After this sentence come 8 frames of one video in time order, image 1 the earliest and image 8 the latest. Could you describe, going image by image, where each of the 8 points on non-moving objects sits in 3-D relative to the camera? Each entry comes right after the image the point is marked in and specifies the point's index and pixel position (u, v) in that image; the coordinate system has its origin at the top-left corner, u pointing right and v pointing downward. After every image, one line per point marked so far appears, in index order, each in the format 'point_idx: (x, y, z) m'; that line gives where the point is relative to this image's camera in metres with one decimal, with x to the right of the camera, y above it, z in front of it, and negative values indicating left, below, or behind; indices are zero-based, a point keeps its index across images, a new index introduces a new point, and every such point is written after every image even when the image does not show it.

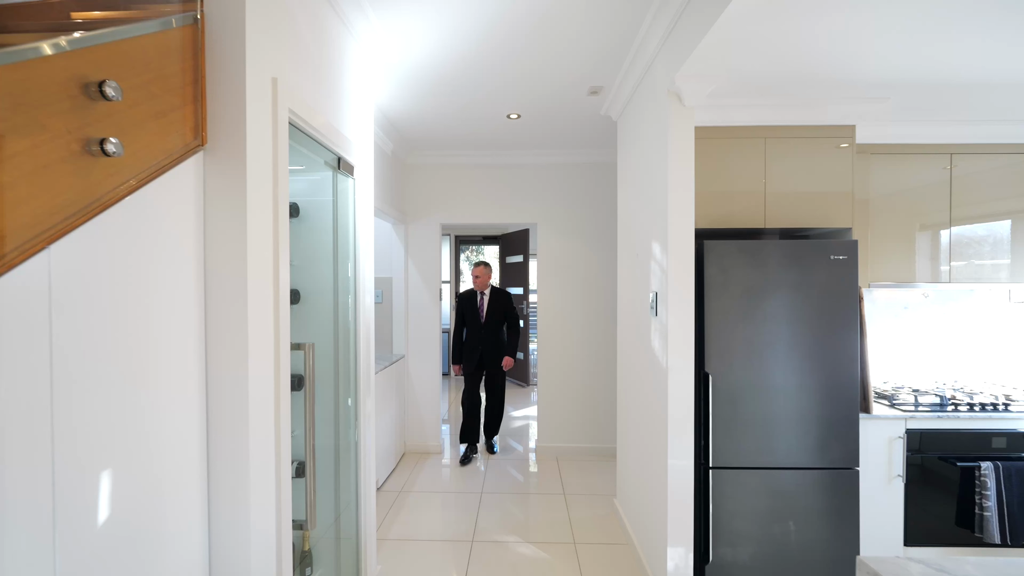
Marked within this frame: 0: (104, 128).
0: (-1.0, +0.4, +0.9) m
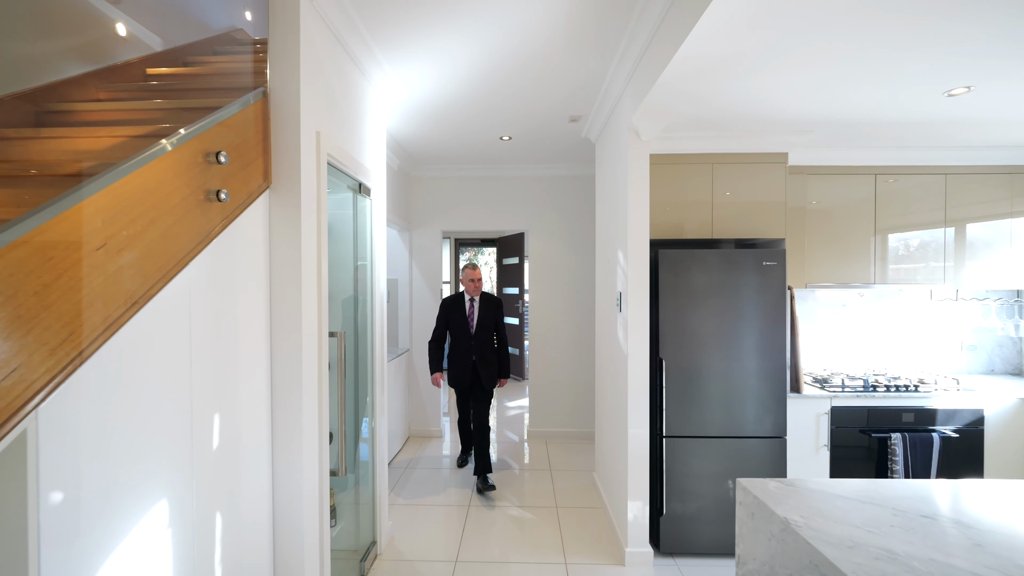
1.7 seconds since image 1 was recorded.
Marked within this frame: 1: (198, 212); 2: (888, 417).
0: (-1.0, +0.4, +1.3) m
1: (-1.1, +0.3, +1.3) m
2: (+2.5, -0.9, +2.6) m
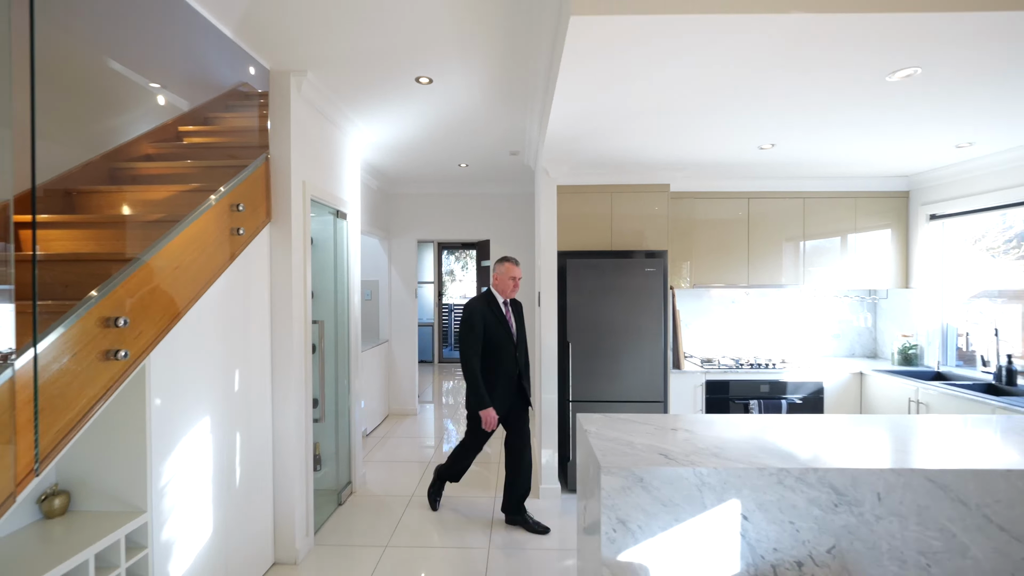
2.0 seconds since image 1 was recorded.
0: (-1.5, +0.4, +2.1) m
1: (-1.5, +0.2, +2.0) m
2: (+2.1, -0.9, +3.3) m
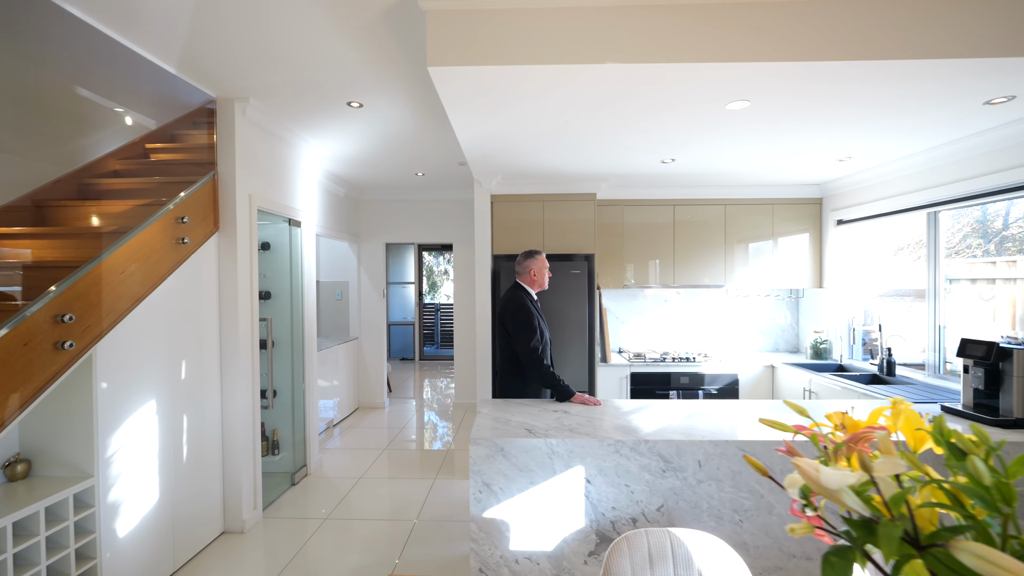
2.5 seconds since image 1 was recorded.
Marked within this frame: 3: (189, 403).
0: (-2.1, +0.4, +2.4) m
1: (-2.1, +0.2, +2.3) m
2: (+1.5, -0.9, +3.6) m
3: (-2.1, -0.7, +2.4) m
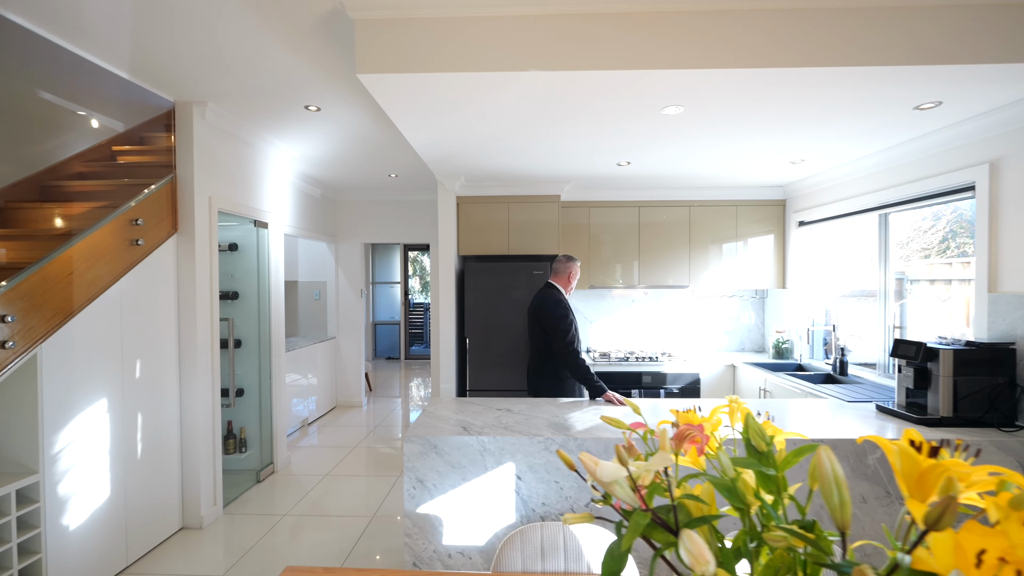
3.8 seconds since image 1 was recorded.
0: (-2.4, +0.4, +2.5) m
1: (-2.5, +0.2, +2.4) m
2: (+1.2, -0.9, +3.7) m
3: (-2.4, -0.7, +2.5) m
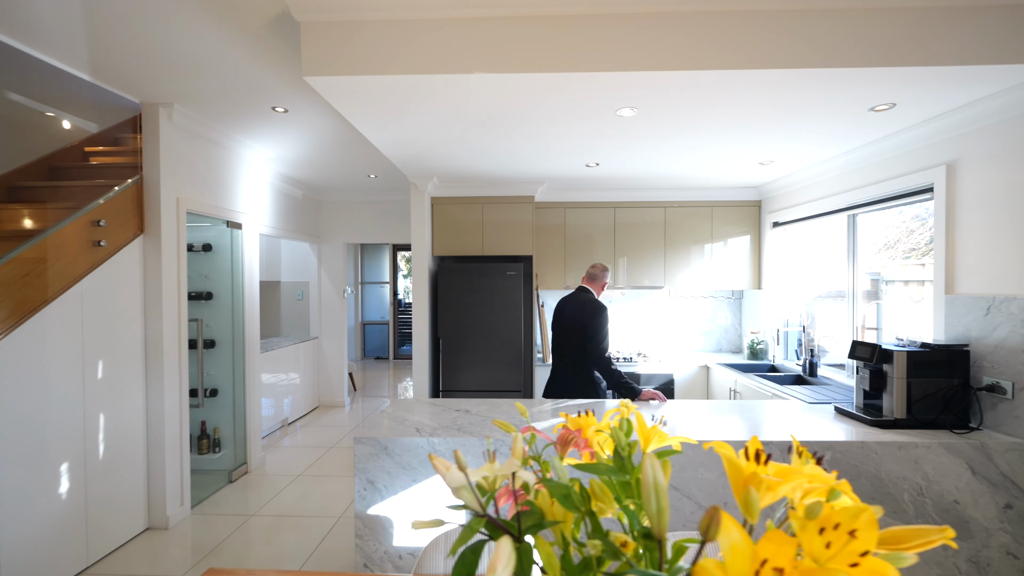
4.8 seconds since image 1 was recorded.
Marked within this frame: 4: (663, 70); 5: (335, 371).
0: (-2.7, +0.3, +2.5) m
1: (-2.7, +0.2, +2.4) m
2: (+0.9, -0.9, +3.7) m
3: (-2.7, -0.7, +2.5) m
4: (+0.7, +1.0, +1.8) m
5: (-2.6, -1.2, +5.5) m
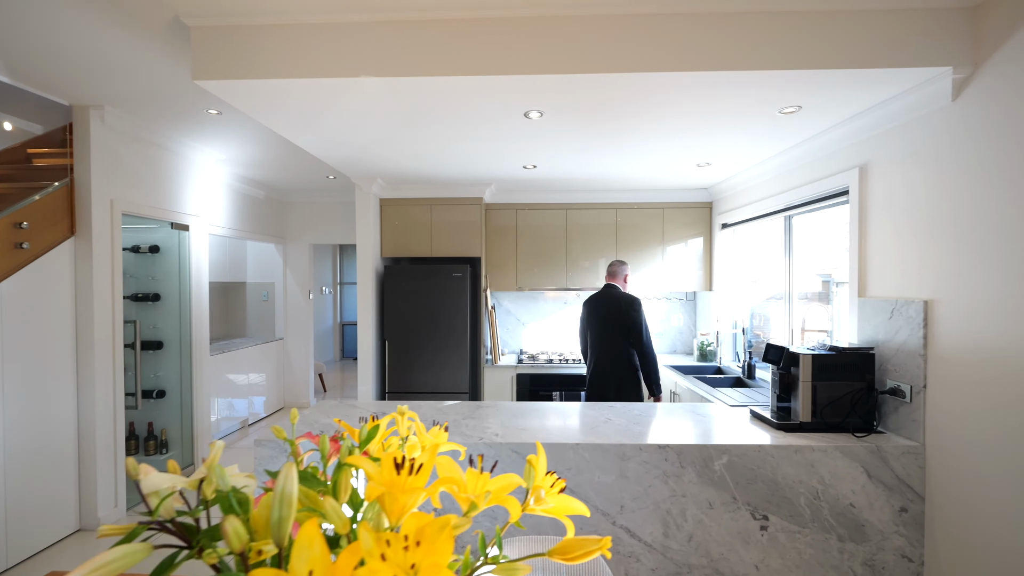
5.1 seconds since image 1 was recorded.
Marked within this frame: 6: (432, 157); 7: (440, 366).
0: (-3.2, +0.3, +2.5) m
1: (-3.2, +0.2, +2.4) m
2: (+0.4, -0.9, +3.7) m
3: (-3.2, -0.8, +2.5) m
4: (+0.2, +1.0, +1.8) m
5: (-3.1, -1.2, +5.5) m
6: (-0.6, +1.0, +2.9) m
7: (-0.7, -0.7, +3.6) m
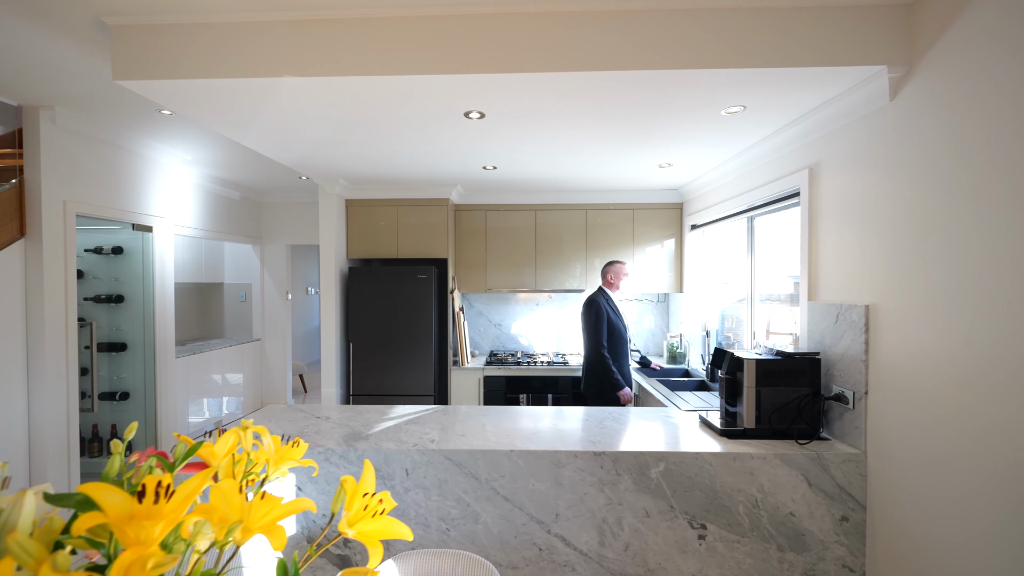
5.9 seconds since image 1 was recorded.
0: (-3.5, +0.3, +2.5) m
1: (-3.5, +0.2, +2.4) m
2: (+0.1, -0.9, +3.6) m
3: (-3.5, -0.8, +2.5) m
4: (-0.1, +1.0, +1.7) m
5: (-3.4, -1.2, +5.5) m
6: (-0.9, +1.0, +2.9) m
7: (-1.0, -0.8, +3.5) m
